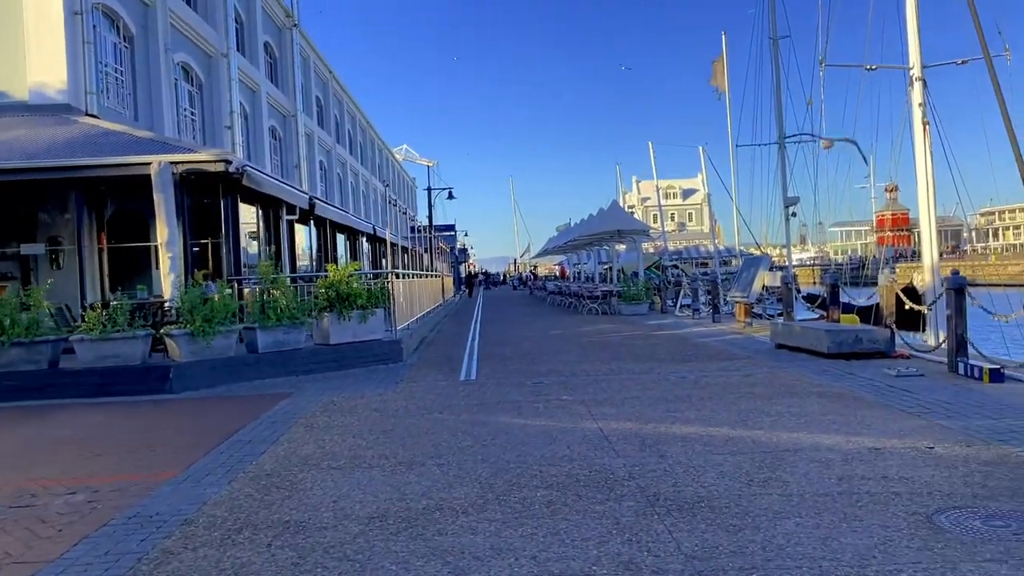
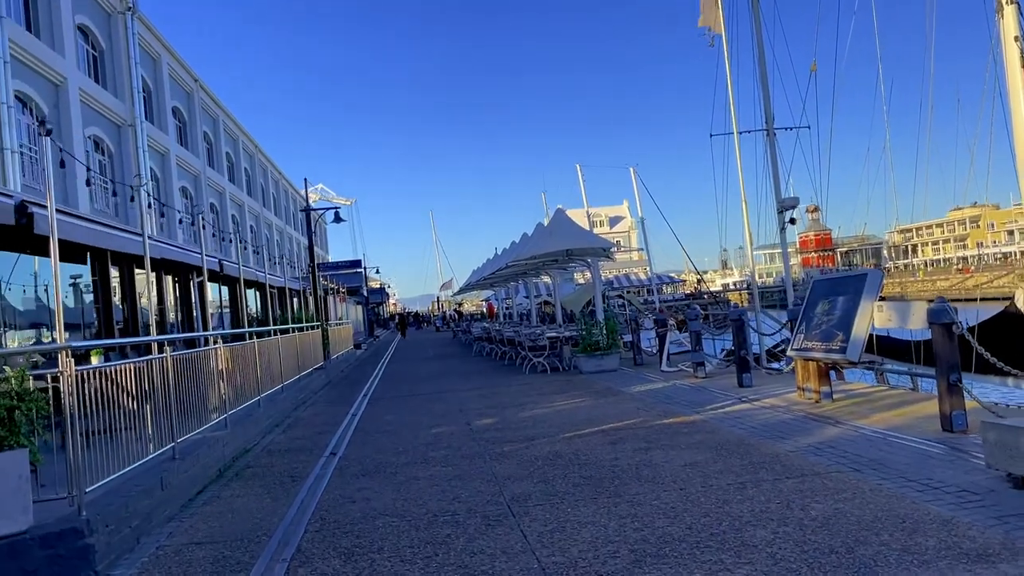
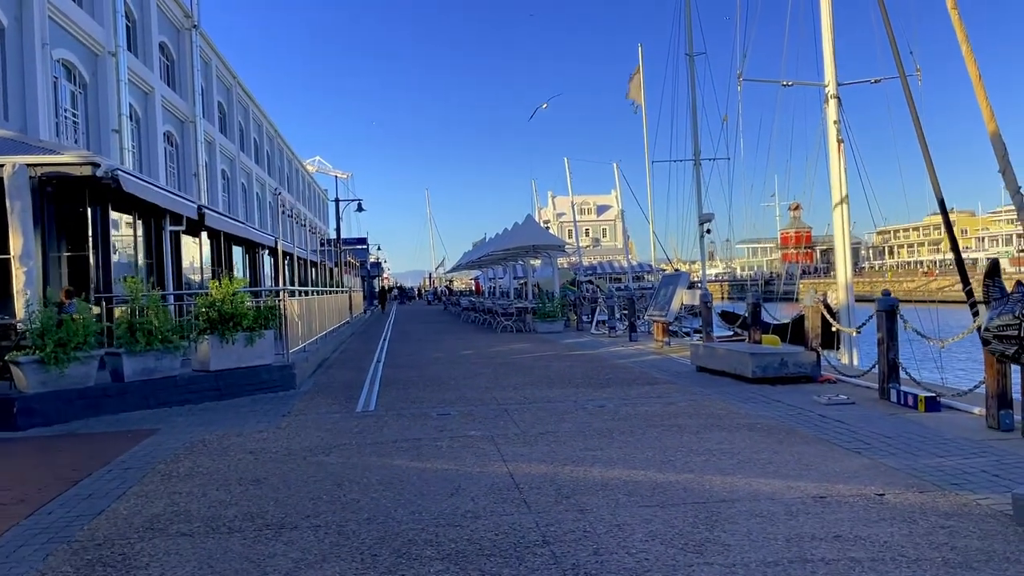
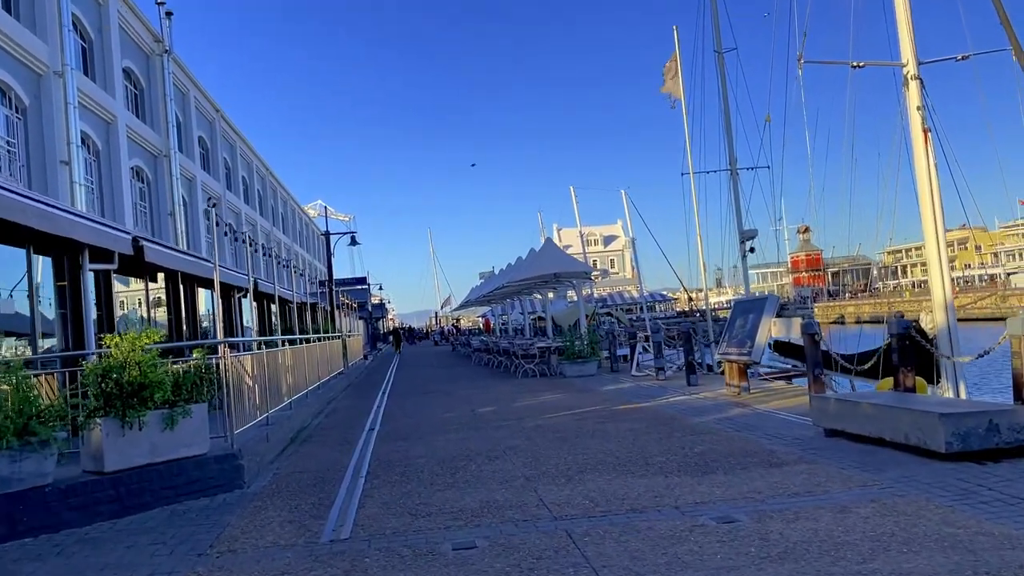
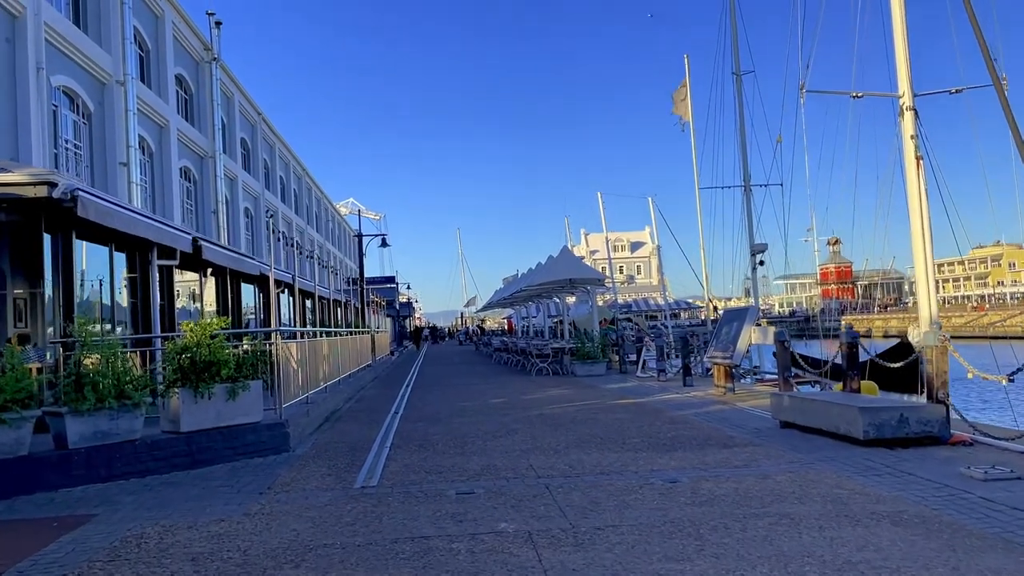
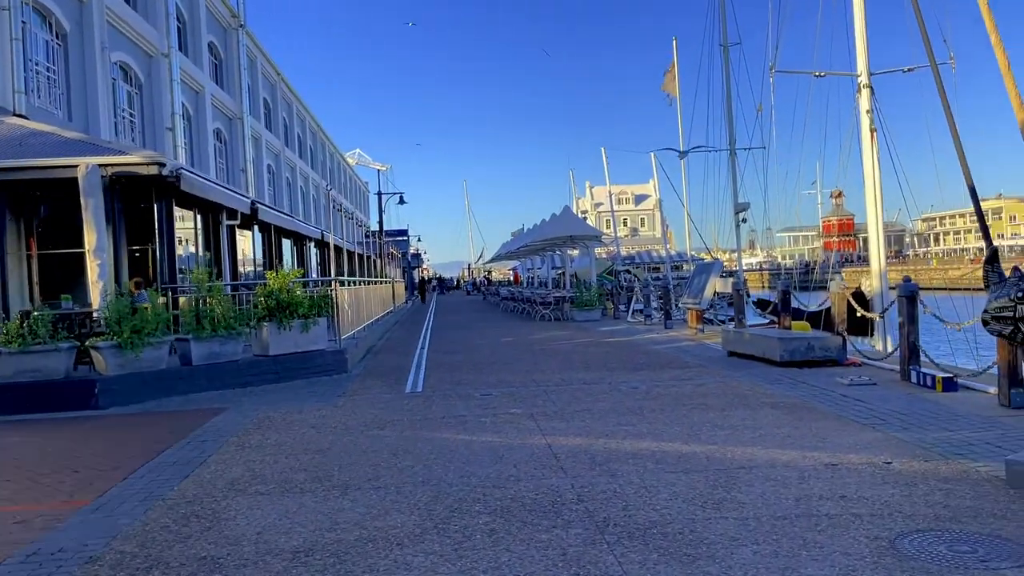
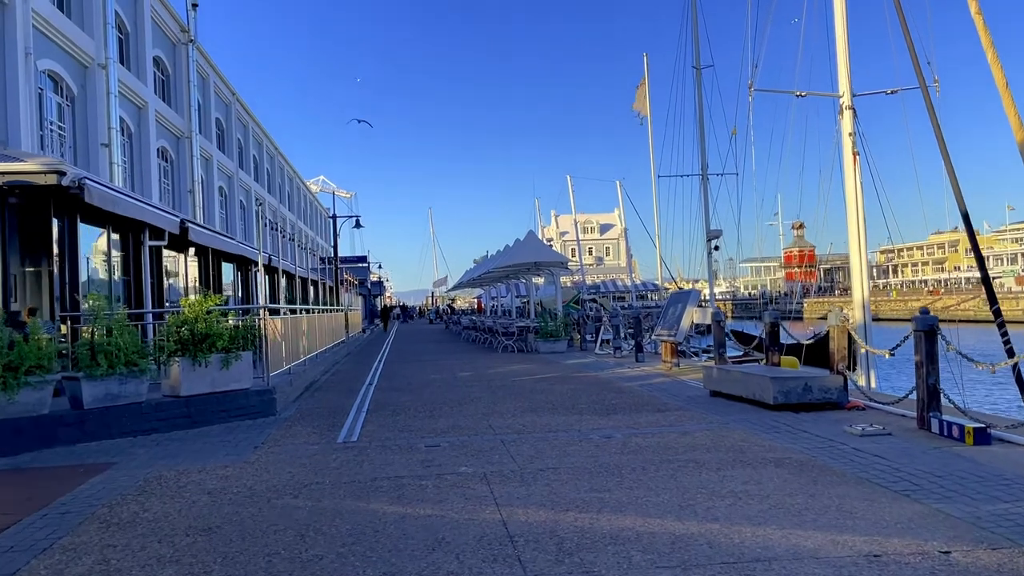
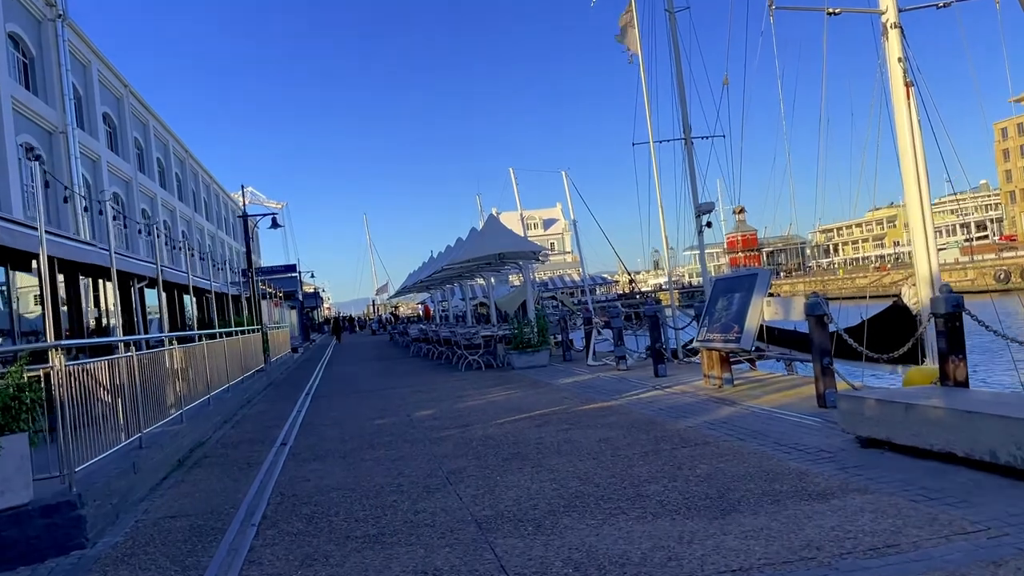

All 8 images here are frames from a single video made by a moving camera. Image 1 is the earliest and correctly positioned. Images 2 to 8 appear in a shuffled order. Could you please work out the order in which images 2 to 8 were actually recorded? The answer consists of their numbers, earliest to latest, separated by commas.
6, 3, 7, 5, 4, 8, 2
